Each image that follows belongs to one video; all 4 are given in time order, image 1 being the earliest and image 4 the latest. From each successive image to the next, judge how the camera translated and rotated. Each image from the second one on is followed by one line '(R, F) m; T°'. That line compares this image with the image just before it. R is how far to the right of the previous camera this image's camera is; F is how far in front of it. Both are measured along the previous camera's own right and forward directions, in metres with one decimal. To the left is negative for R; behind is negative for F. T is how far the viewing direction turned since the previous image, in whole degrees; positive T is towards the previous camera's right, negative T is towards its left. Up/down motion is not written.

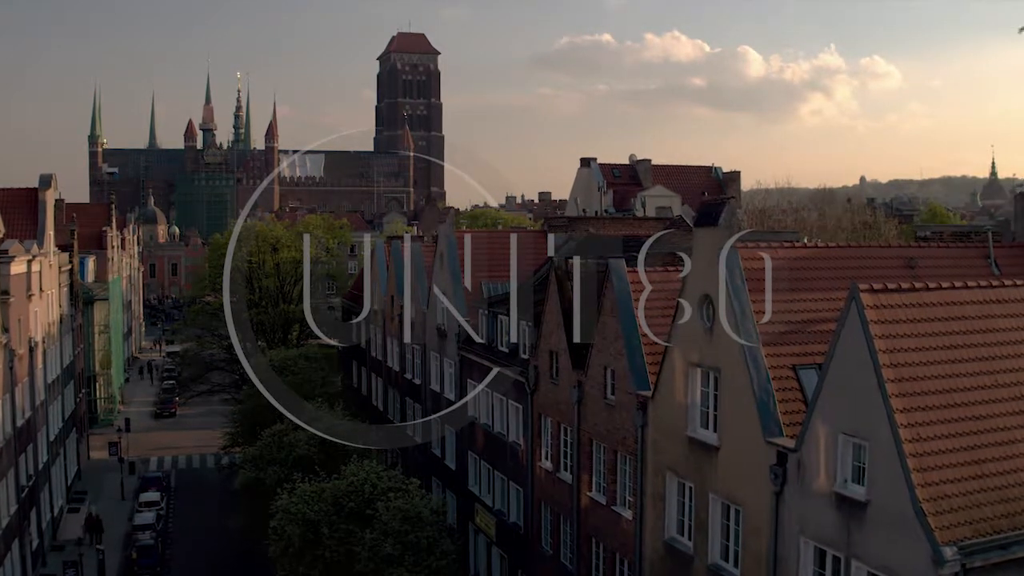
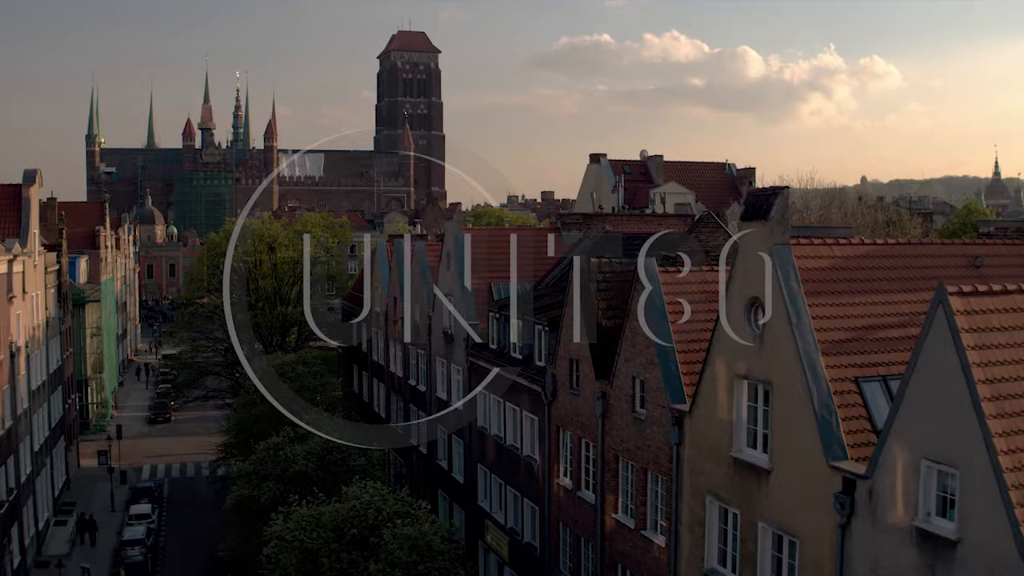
(-0.4, +2.3) m; 0°
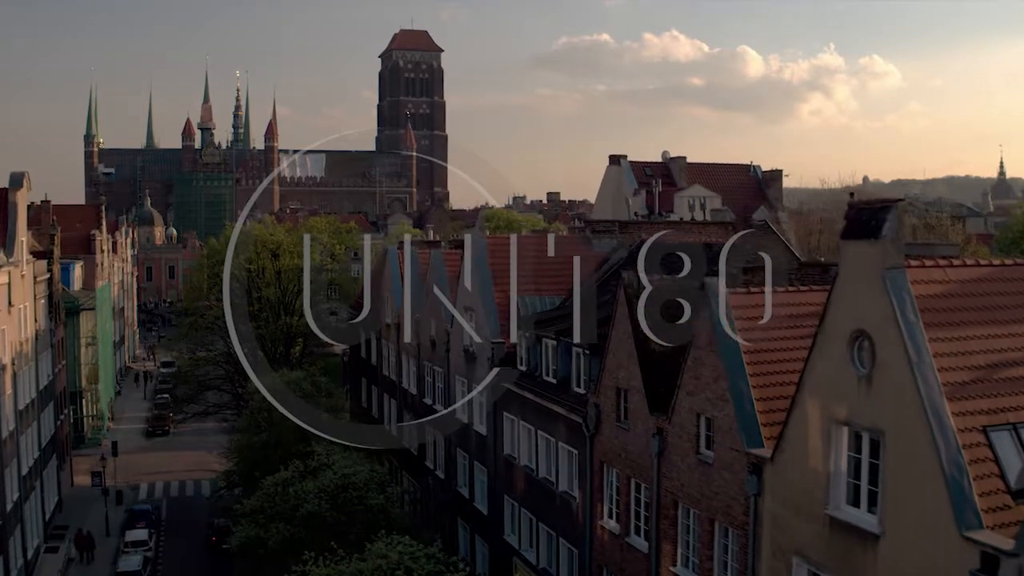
(-0.9, +2.8) m; 0°
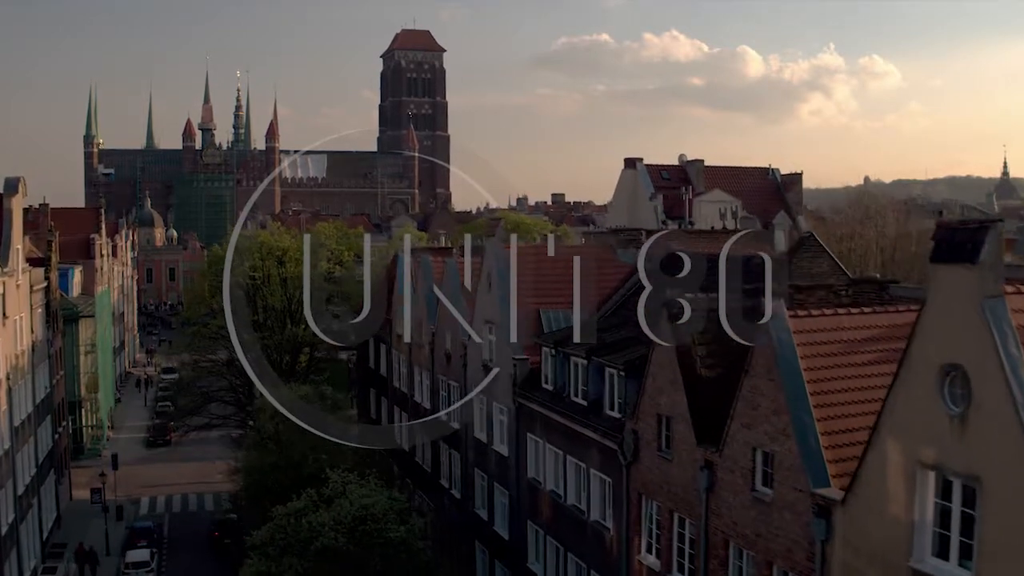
(-0.7, +1.7) m; 0°
